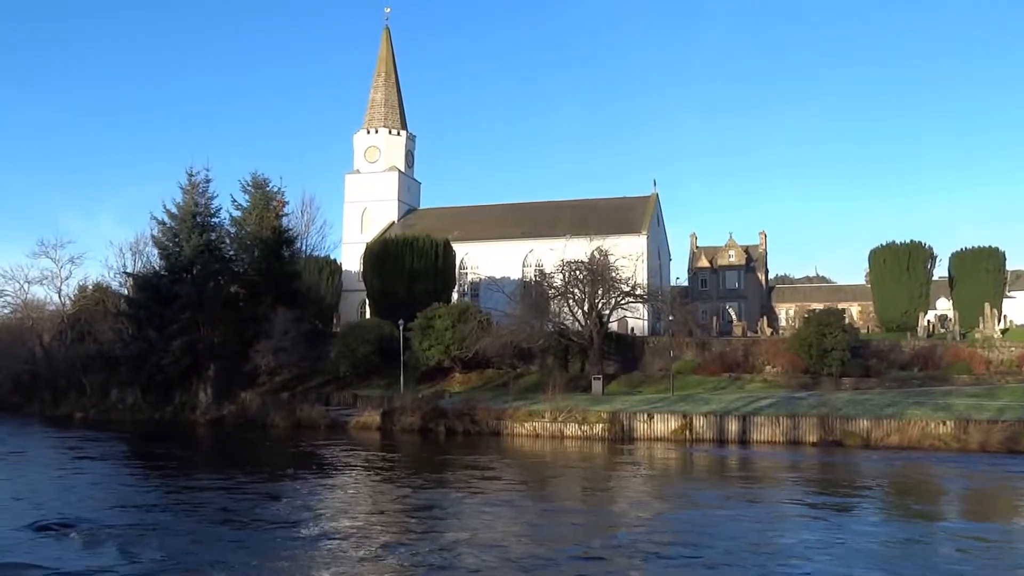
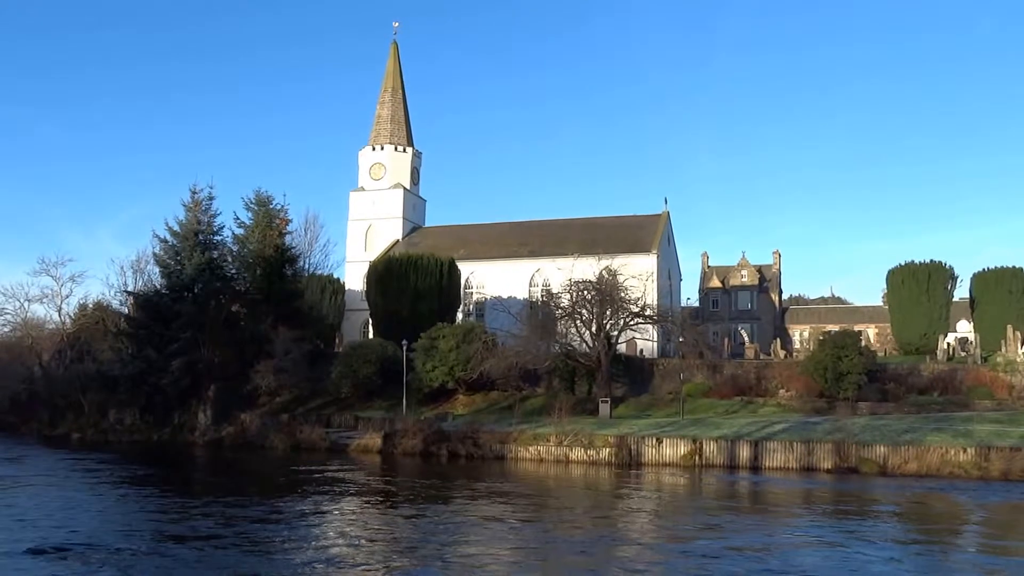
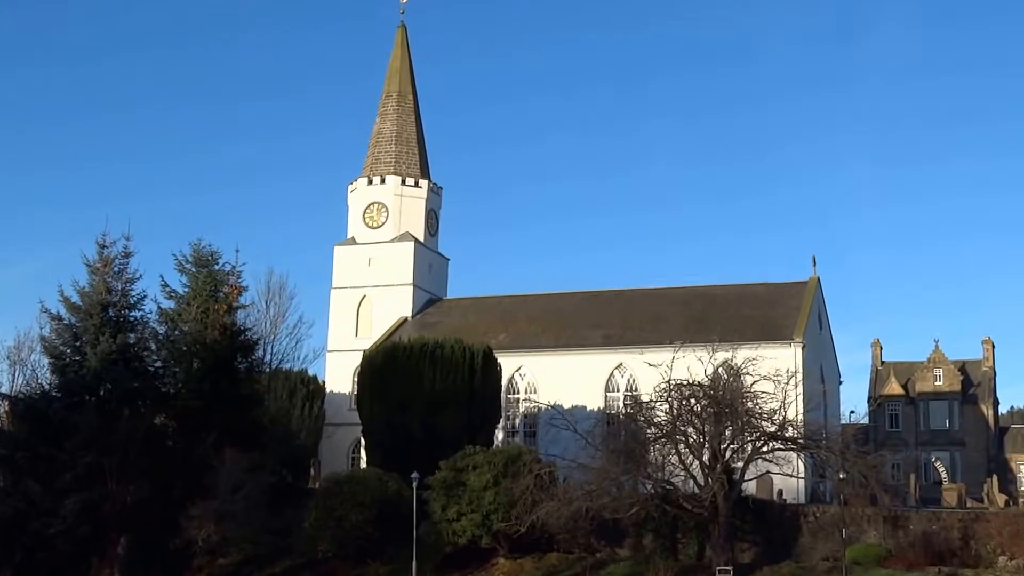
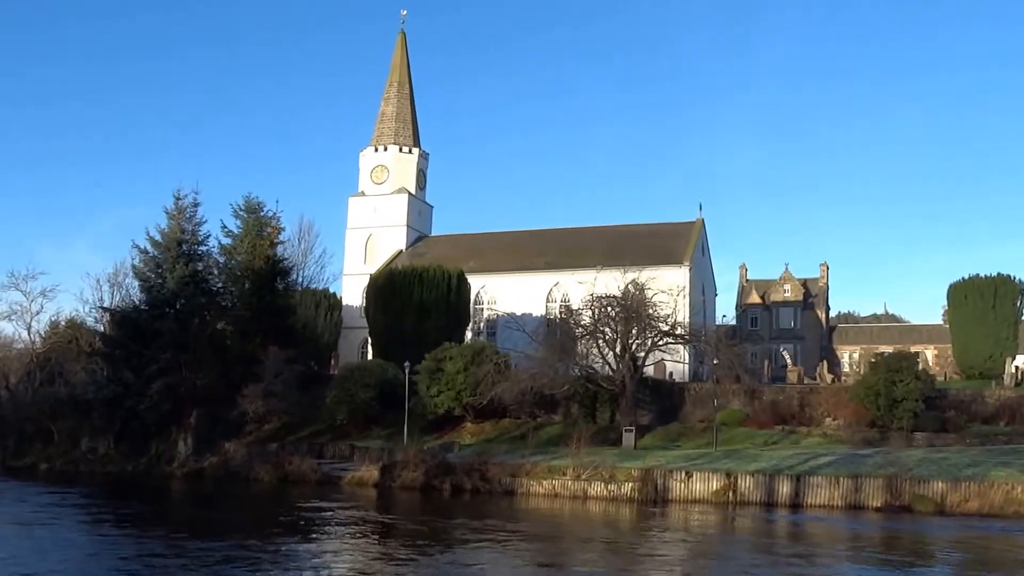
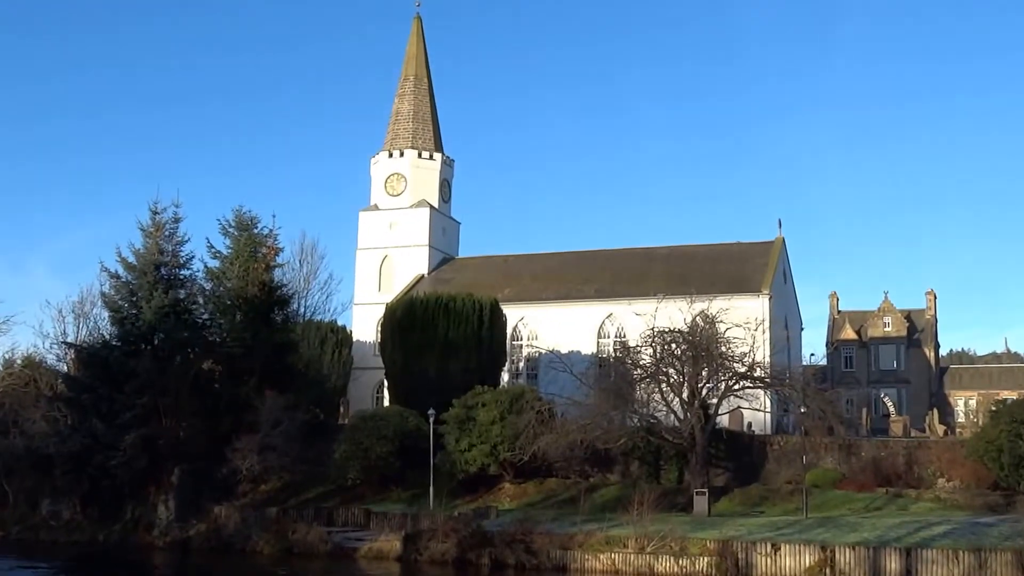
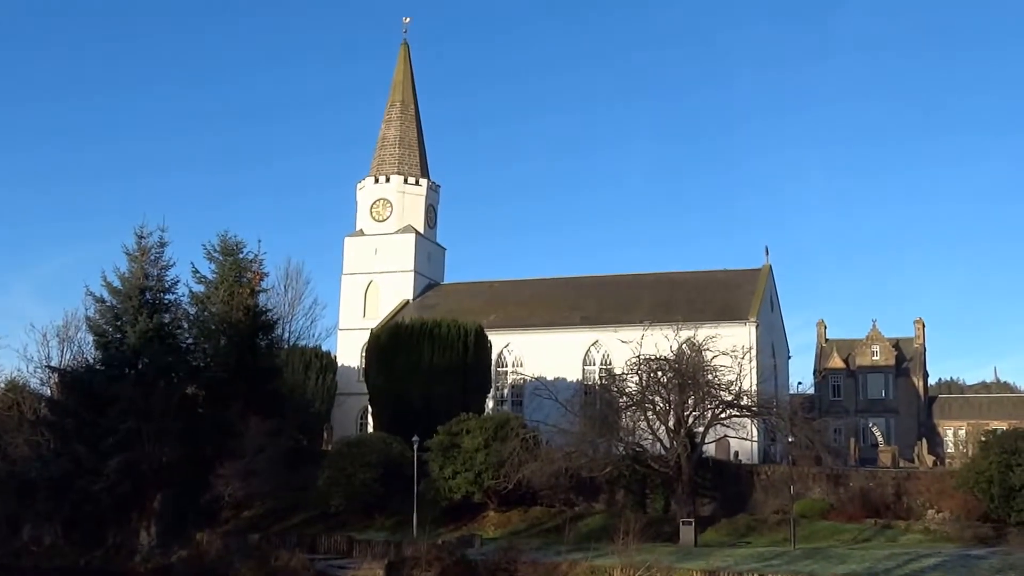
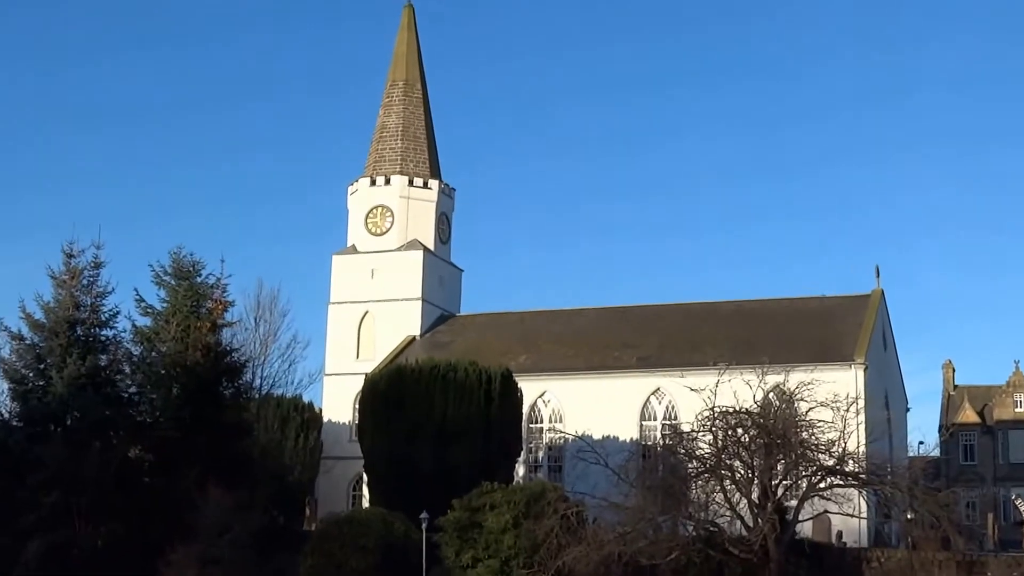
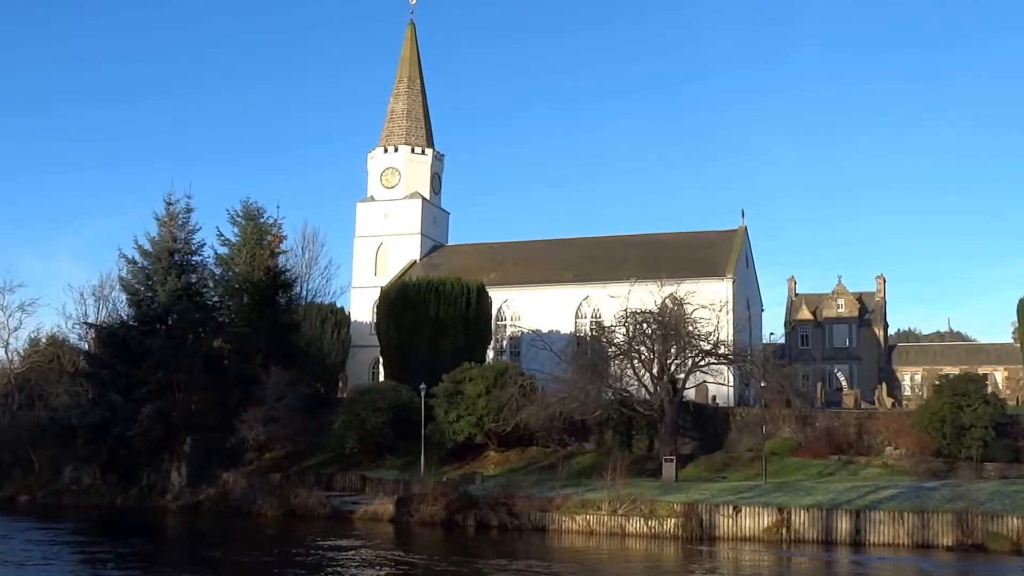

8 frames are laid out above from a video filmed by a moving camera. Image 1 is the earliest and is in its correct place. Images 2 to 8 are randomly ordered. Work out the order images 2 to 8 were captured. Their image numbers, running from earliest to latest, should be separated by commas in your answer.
2, 4, 8, 5, 6, 3, 7
